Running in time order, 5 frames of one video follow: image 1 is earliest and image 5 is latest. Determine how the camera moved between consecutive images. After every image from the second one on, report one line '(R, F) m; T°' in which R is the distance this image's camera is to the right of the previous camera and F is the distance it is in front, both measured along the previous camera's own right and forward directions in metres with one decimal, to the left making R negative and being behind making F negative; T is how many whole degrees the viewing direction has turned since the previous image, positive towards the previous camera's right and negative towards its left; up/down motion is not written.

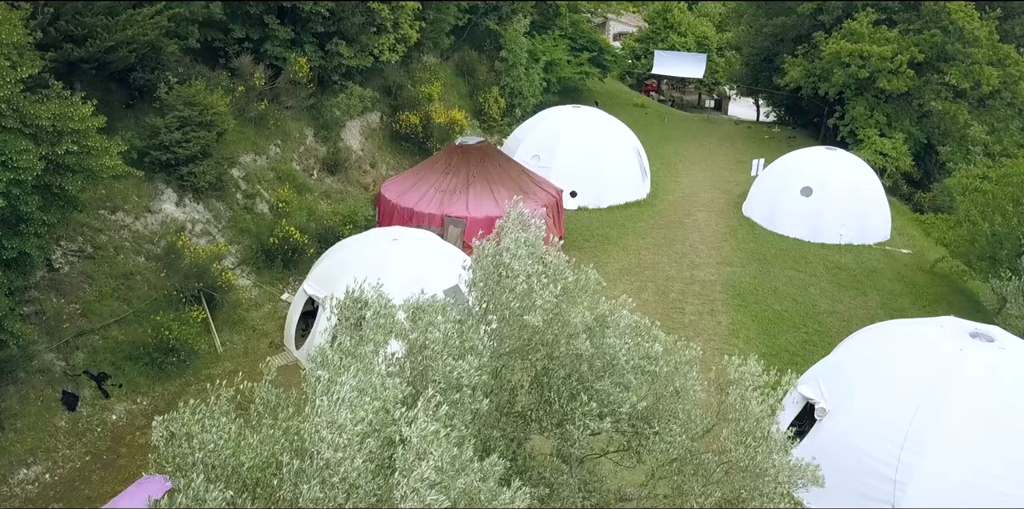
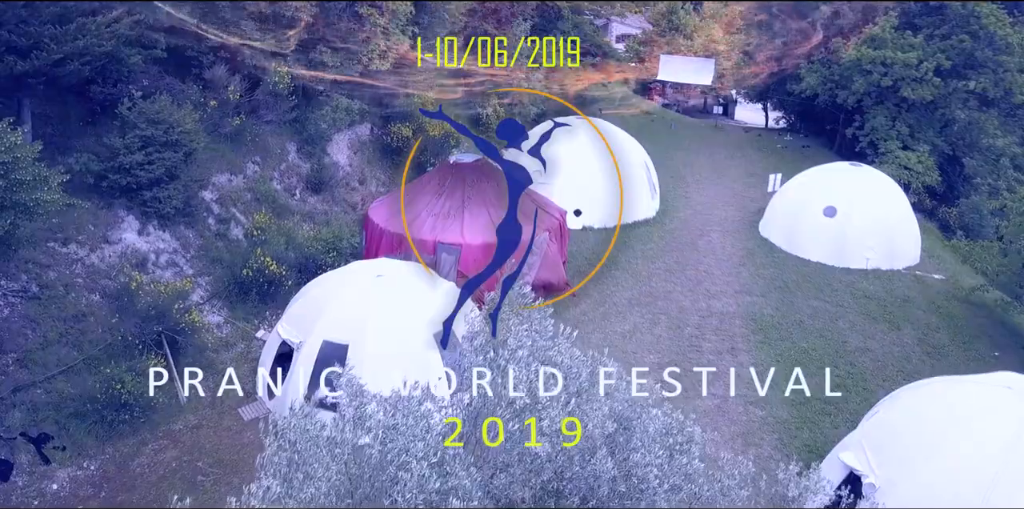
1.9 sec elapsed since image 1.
(0.0, +1.4) m; 0°
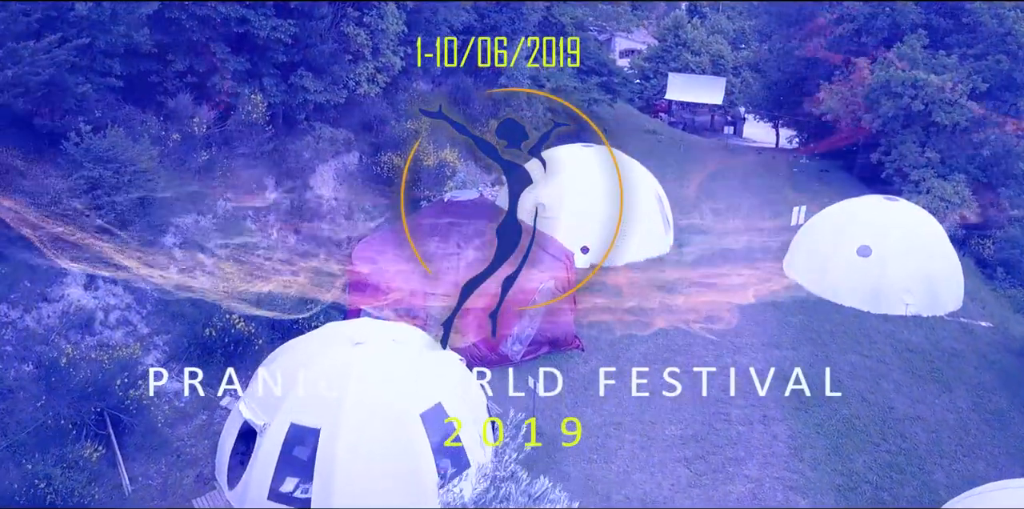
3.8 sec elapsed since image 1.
(0.0, +1.6) m; 0°
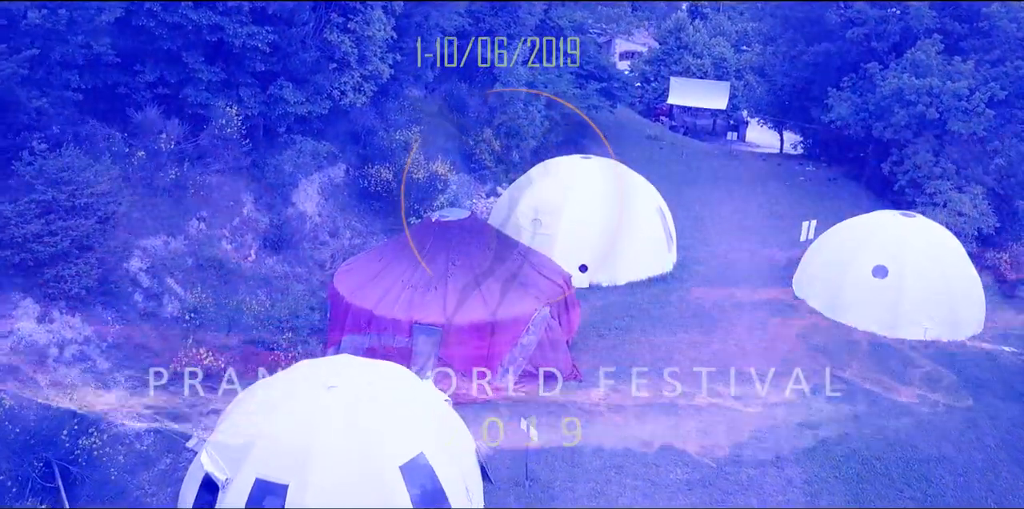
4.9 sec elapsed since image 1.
(+0.1, +0.9) m; 0°
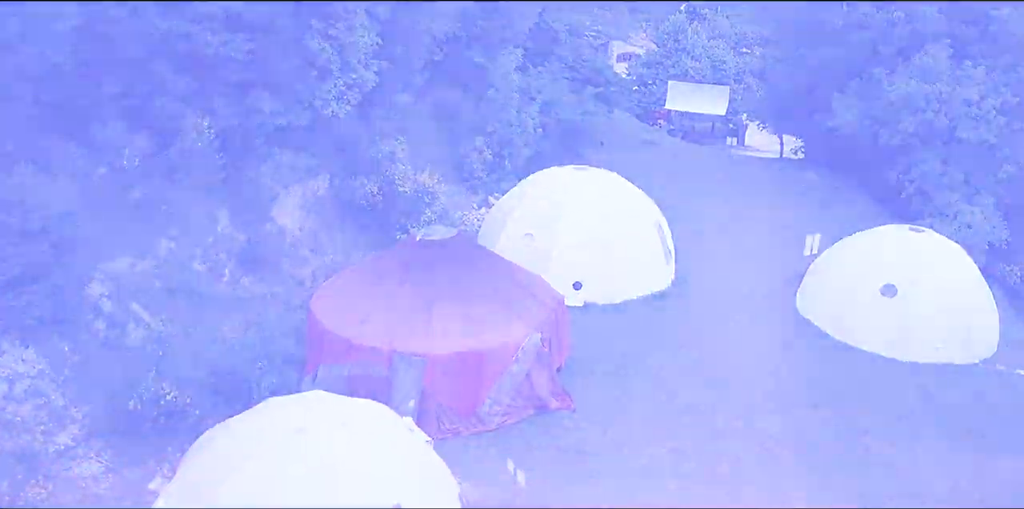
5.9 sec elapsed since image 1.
(+0.2, +0.7) m; 0°
